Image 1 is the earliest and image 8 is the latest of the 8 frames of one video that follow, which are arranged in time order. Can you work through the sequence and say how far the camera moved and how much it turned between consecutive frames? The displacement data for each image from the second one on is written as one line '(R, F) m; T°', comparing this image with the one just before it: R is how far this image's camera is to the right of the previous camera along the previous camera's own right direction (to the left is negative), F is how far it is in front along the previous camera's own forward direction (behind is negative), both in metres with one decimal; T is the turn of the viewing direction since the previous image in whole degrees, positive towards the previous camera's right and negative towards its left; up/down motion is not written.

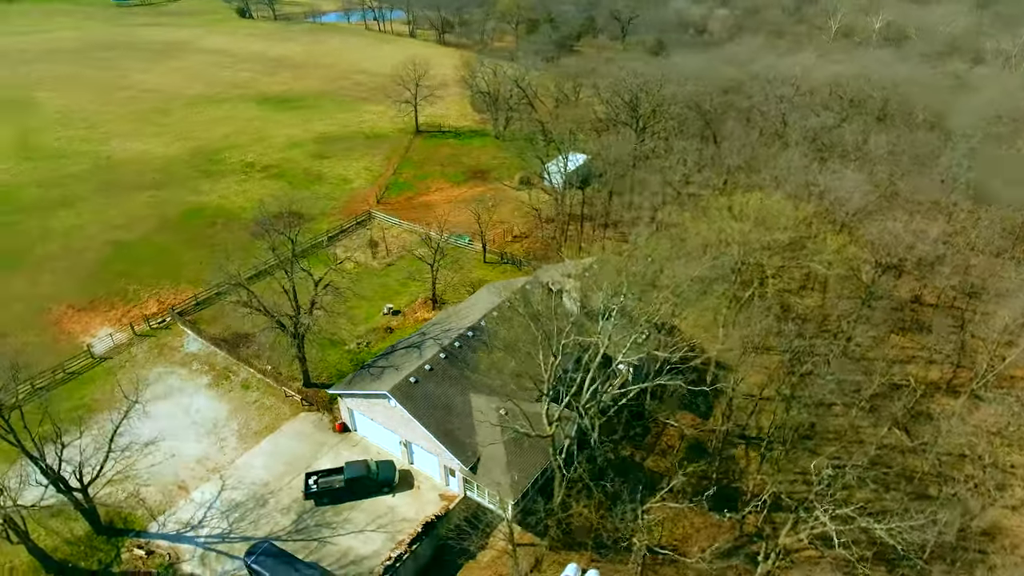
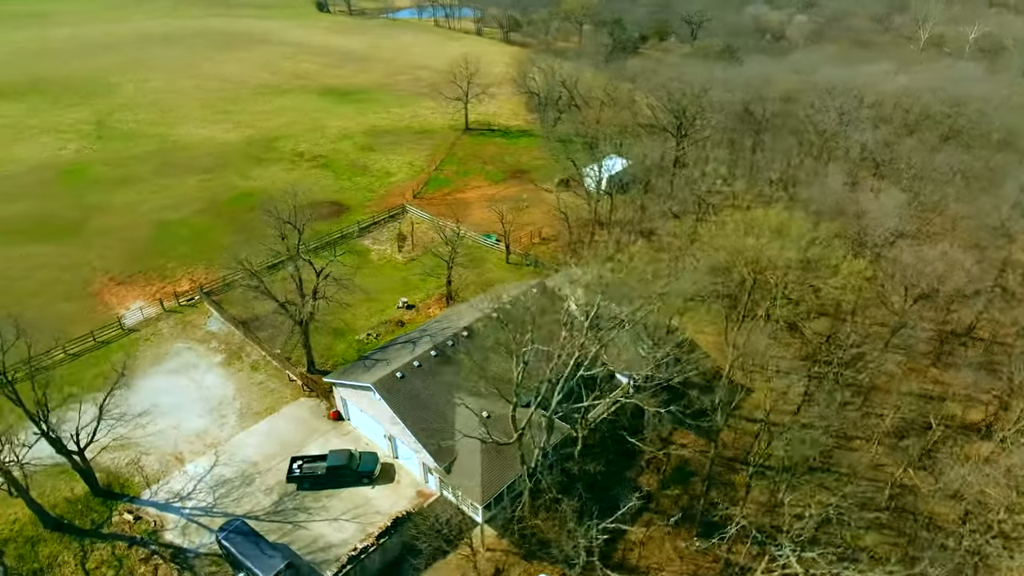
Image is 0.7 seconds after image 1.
(+3.4, +0.5) m; -6°
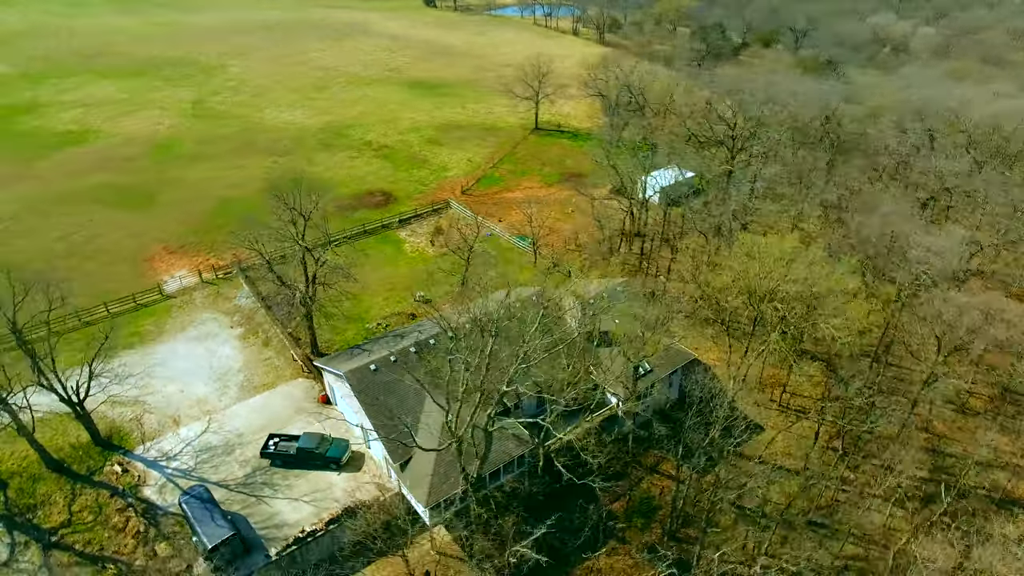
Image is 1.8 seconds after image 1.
(+5.3, +0.9) m; -9°
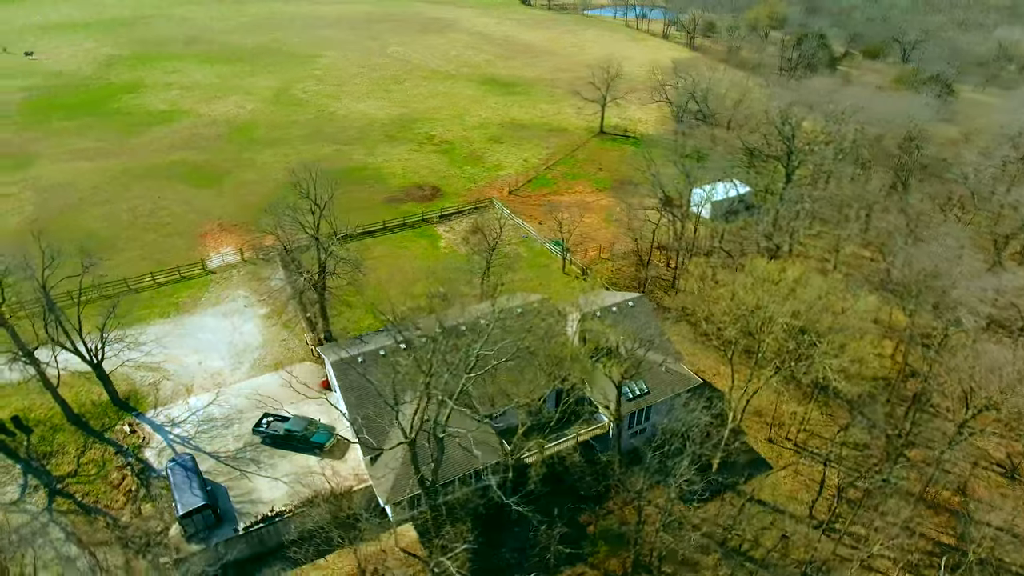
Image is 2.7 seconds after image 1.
(+4.5, +0.8) m; -8°
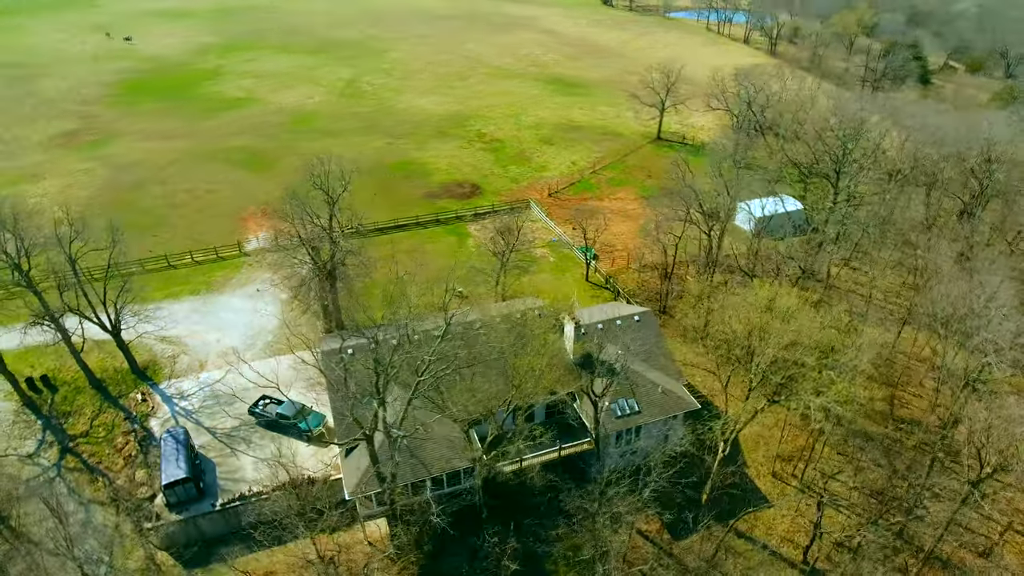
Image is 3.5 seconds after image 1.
(+3.9, +0.7) m; -7°
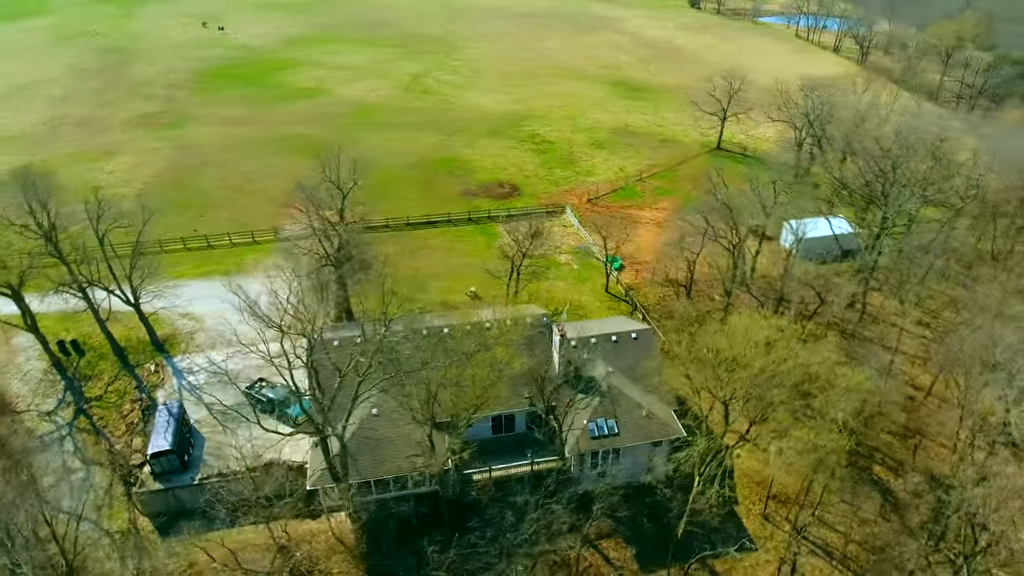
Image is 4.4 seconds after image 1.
(+4.3, +0.9) m; -7°
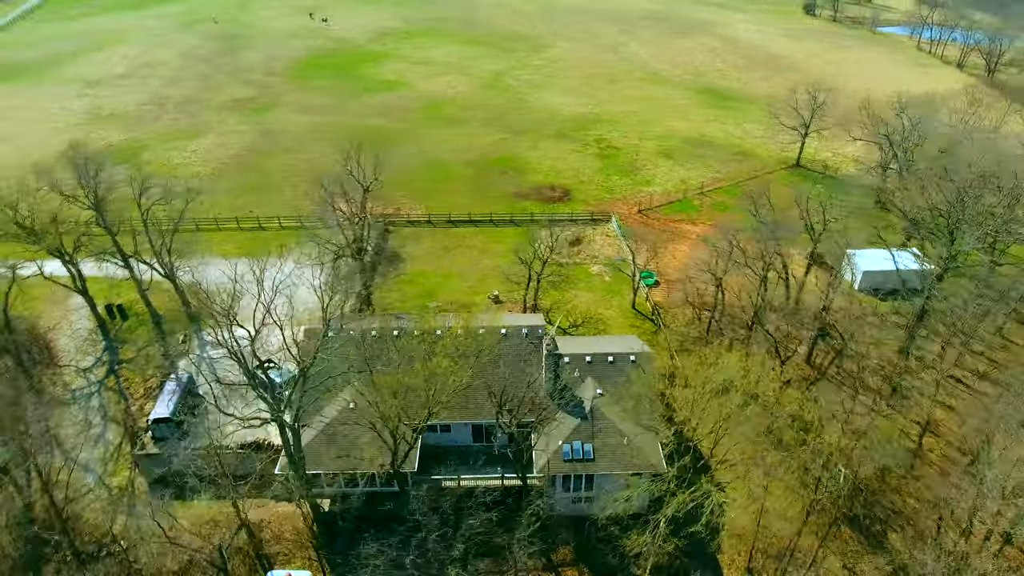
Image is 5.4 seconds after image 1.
(+4.8, +1.2) m; -9°
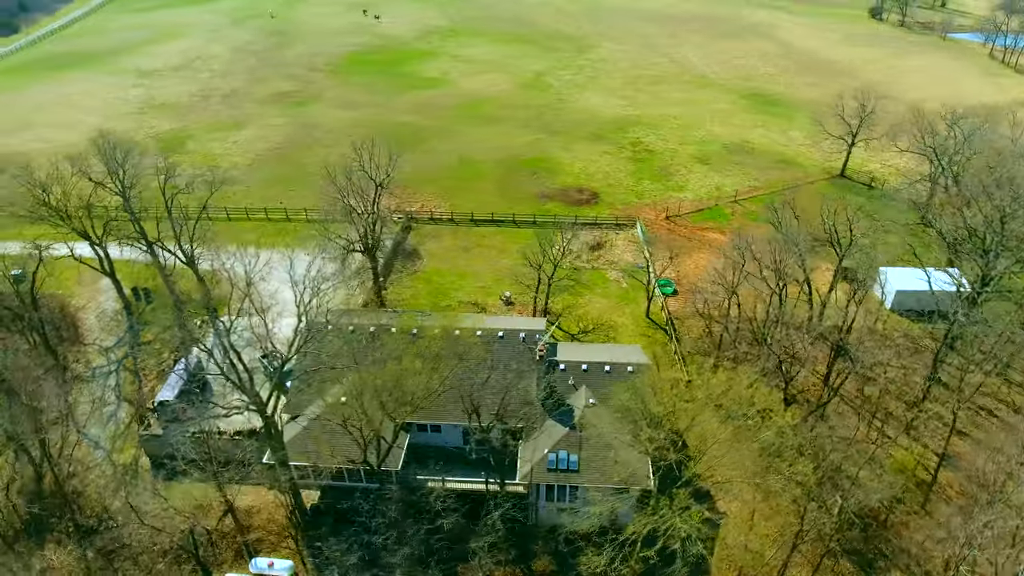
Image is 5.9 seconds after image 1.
(+2.5, +0.6) m; -5°
